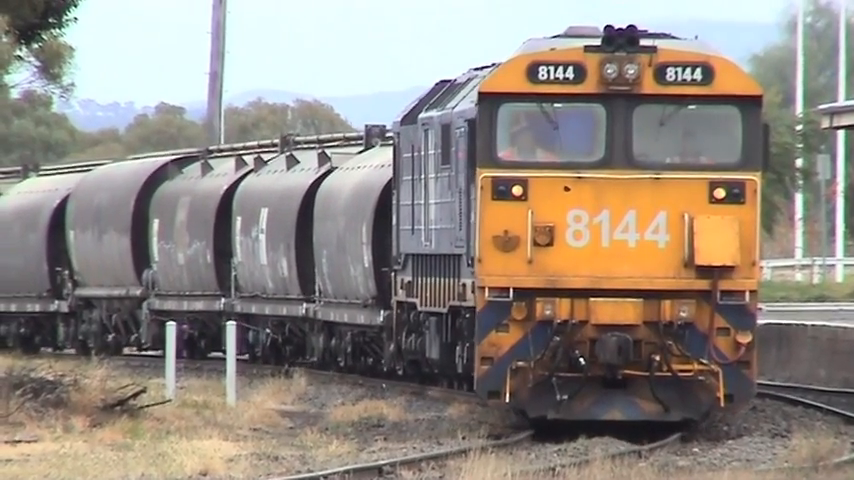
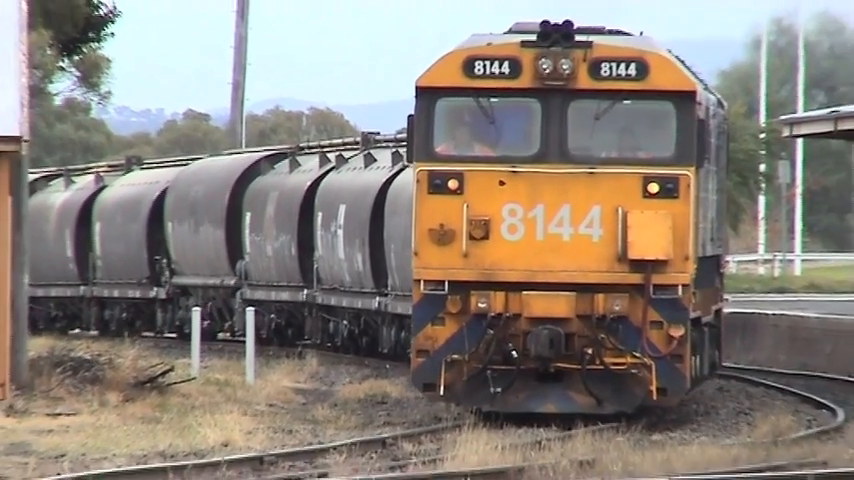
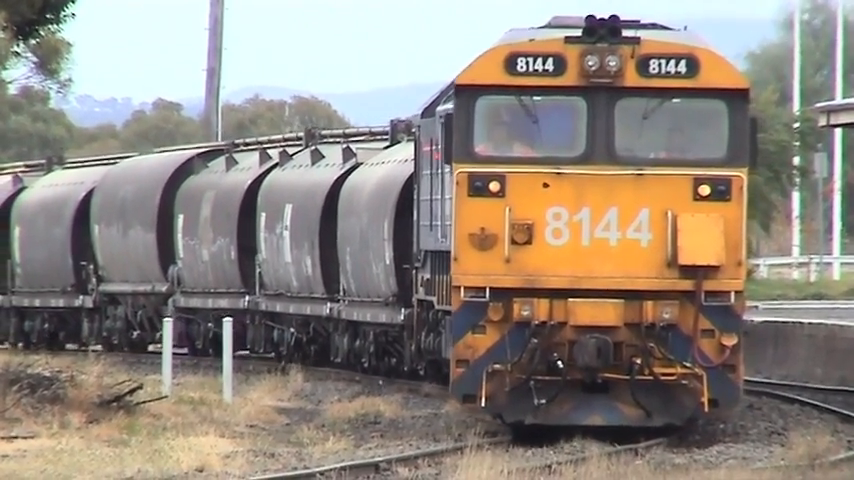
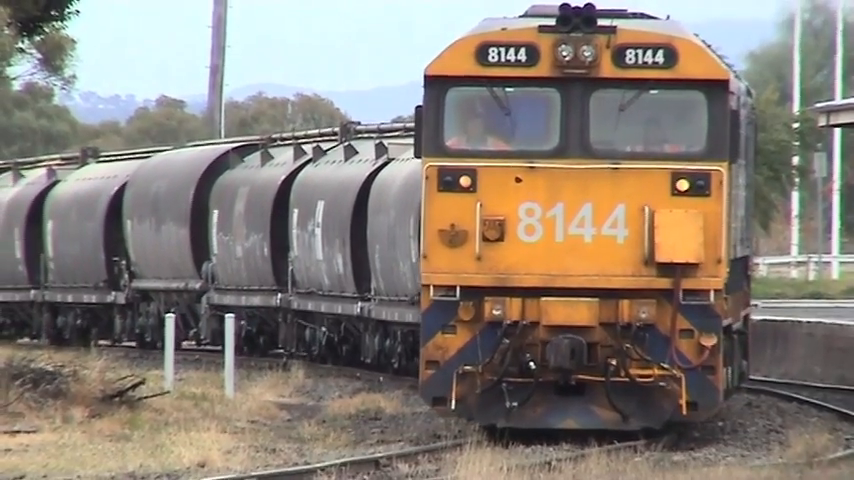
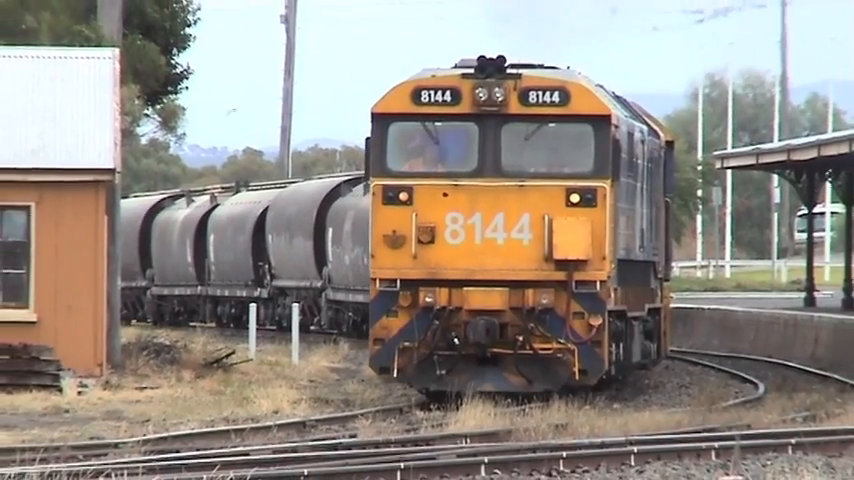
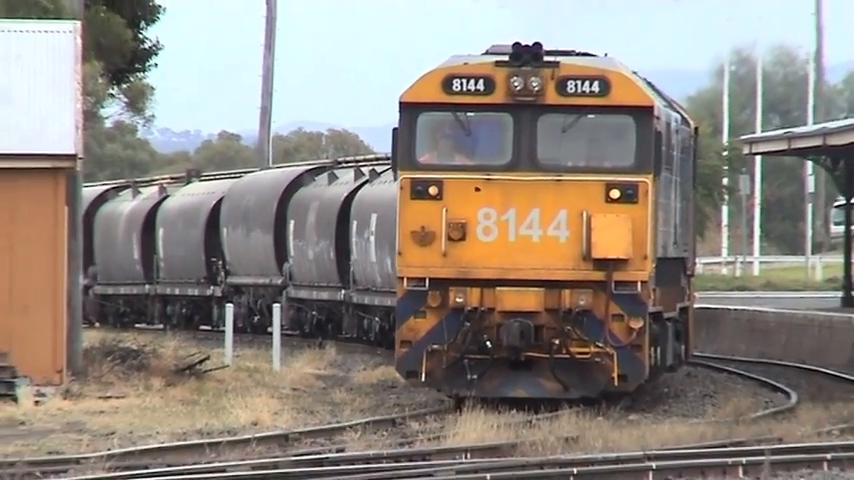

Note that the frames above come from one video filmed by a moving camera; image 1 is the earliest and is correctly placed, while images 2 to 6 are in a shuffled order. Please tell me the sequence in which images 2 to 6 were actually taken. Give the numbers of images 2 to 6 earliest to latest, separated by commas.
3, 4, 2, 6, 5
